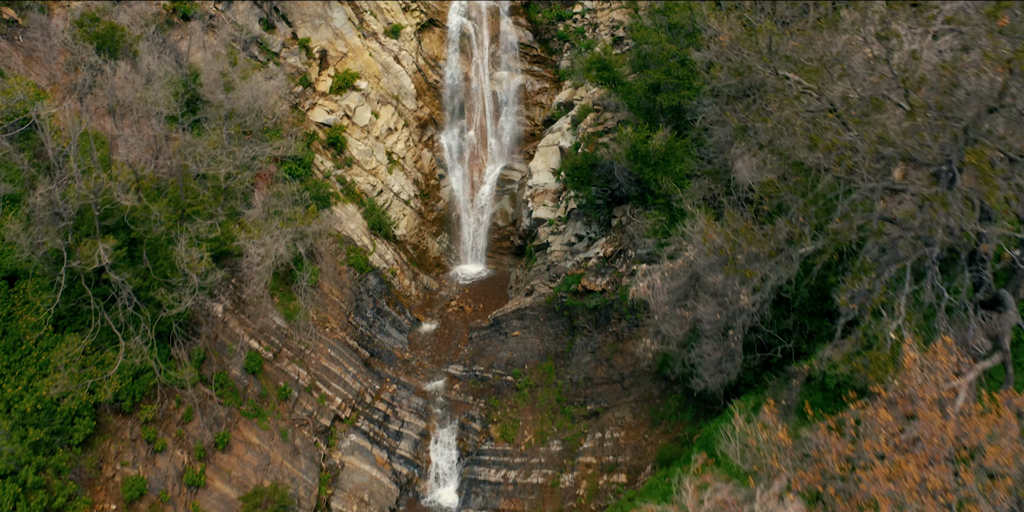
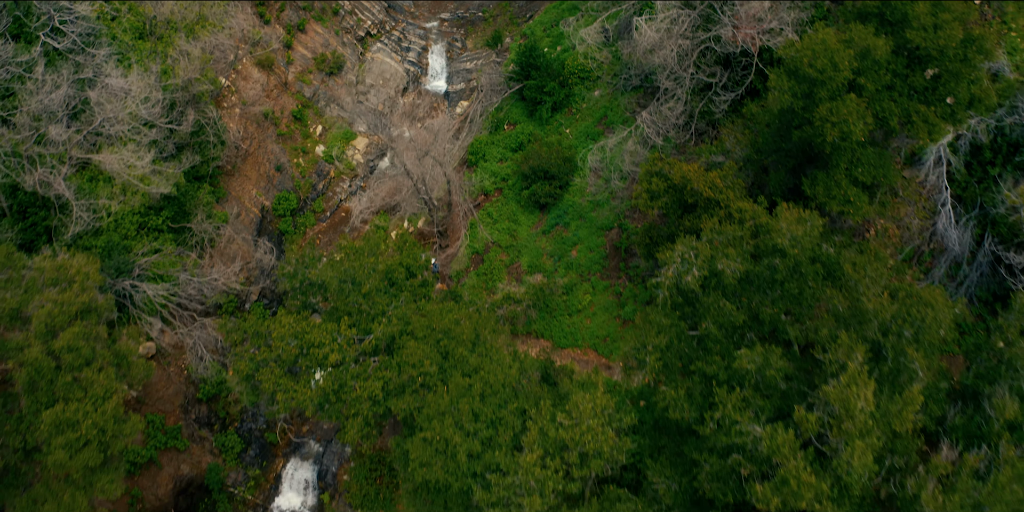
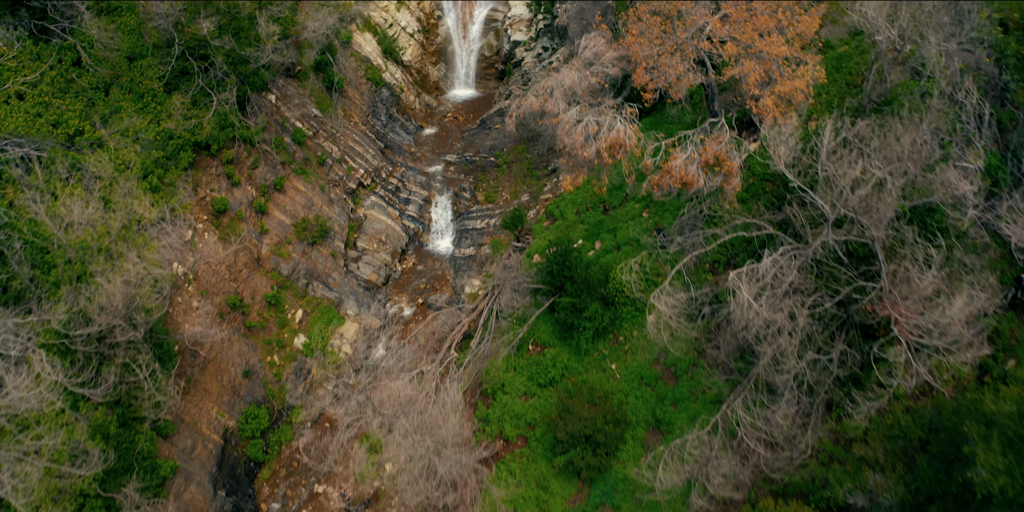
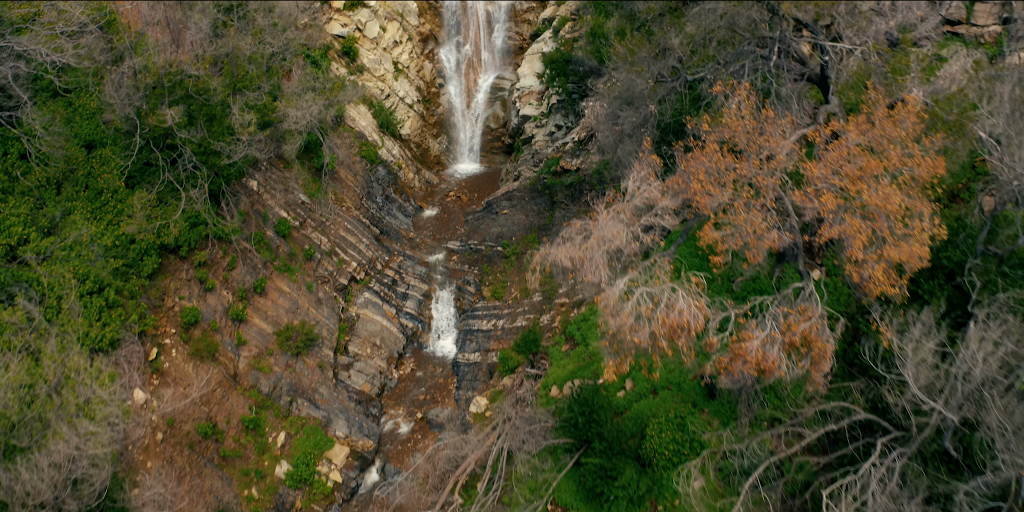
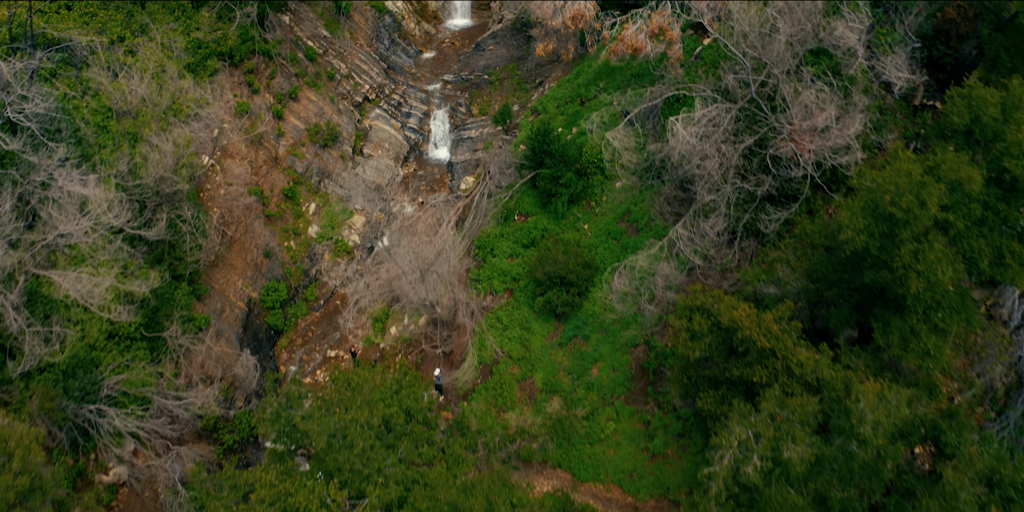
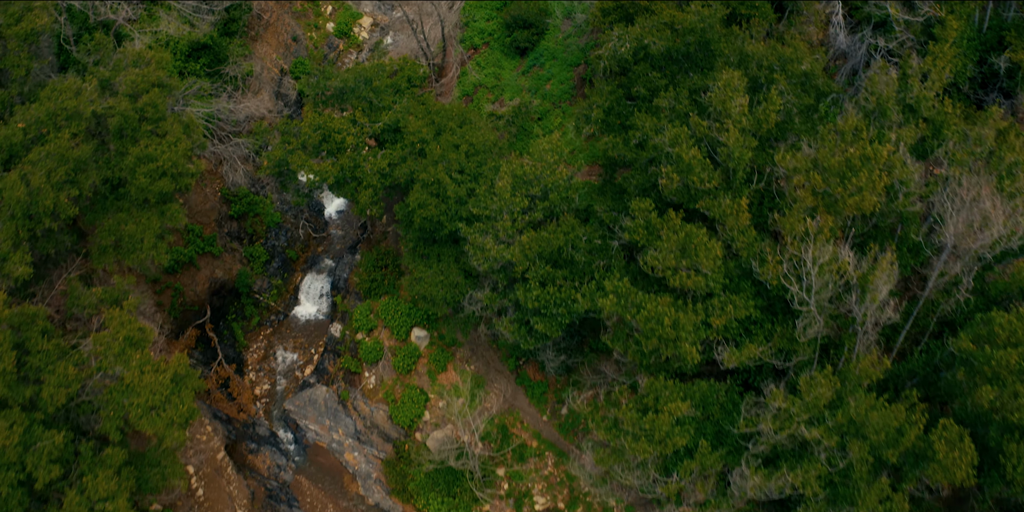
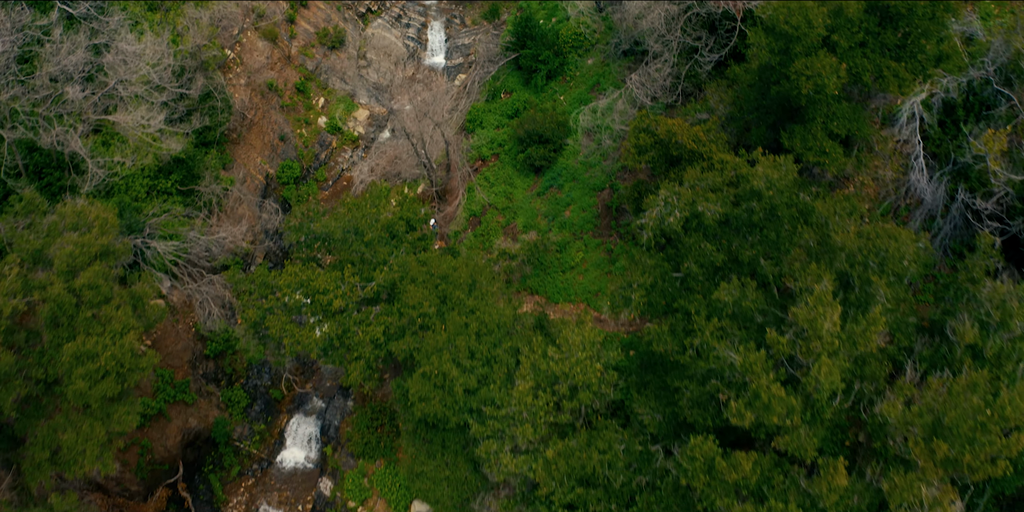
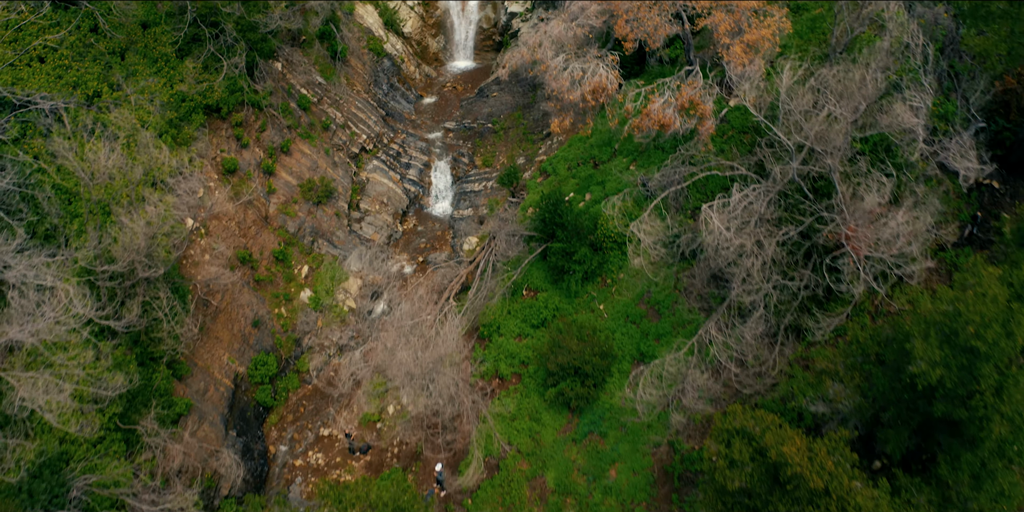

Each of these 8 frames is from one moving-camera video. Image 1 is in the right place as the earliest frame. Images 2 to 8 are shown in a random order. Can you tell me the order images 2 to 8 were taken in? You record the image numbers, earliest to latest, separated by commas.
4, 3, 8, 5, 2, 7, 6
